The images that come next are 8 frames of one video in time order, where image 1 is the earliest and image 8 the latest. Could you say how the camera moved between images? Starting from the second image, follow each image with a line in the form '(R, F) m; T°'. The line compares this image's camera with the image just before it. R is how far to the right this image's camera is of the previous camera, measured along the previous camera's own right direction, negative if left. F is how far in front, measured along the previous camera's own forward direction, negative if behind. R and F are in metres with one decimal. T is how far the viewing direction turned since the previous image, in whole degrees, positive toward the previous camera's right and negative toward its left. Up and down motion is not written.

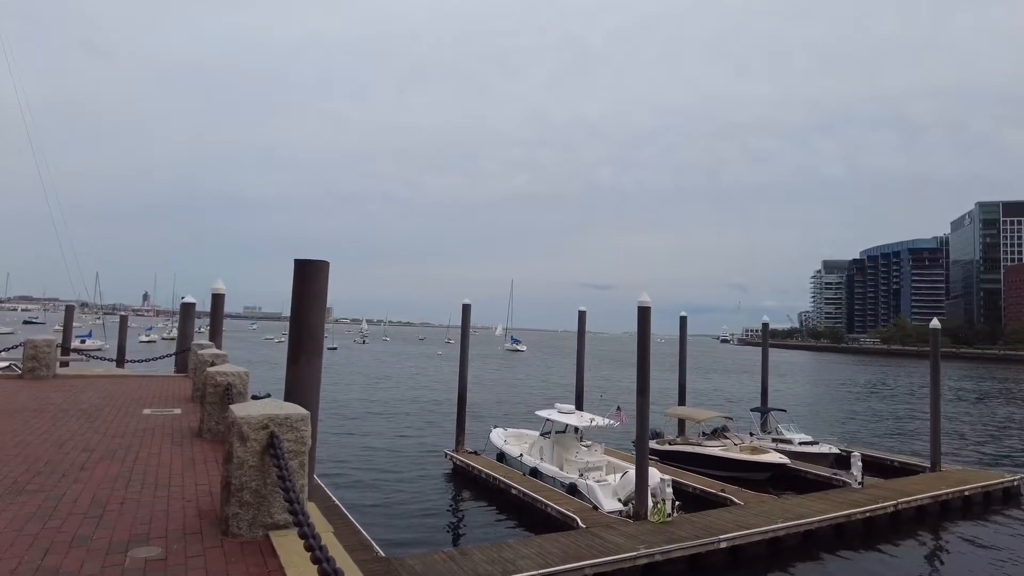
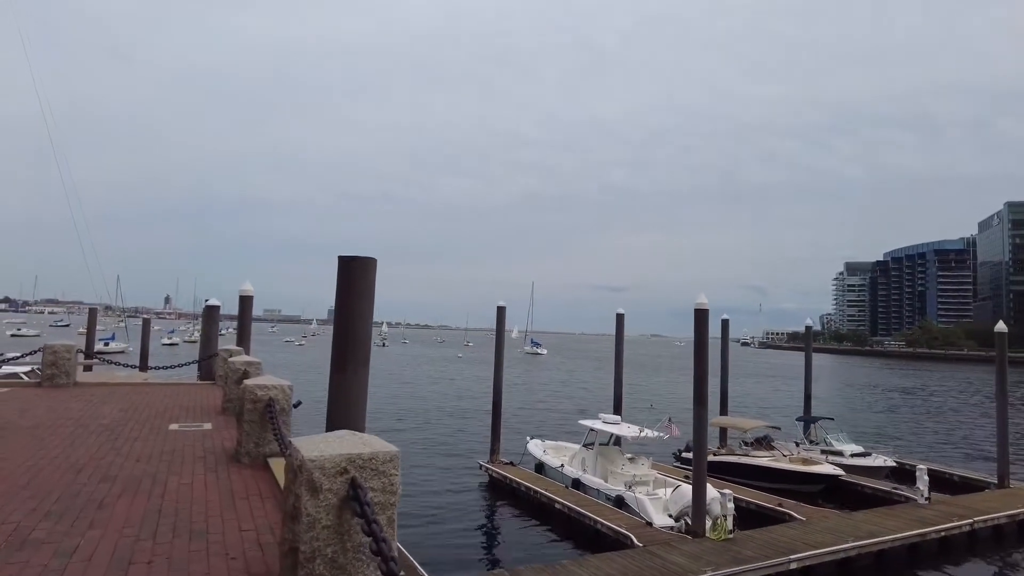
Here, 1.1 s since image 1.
(-0.6, +0.9) m; -1°
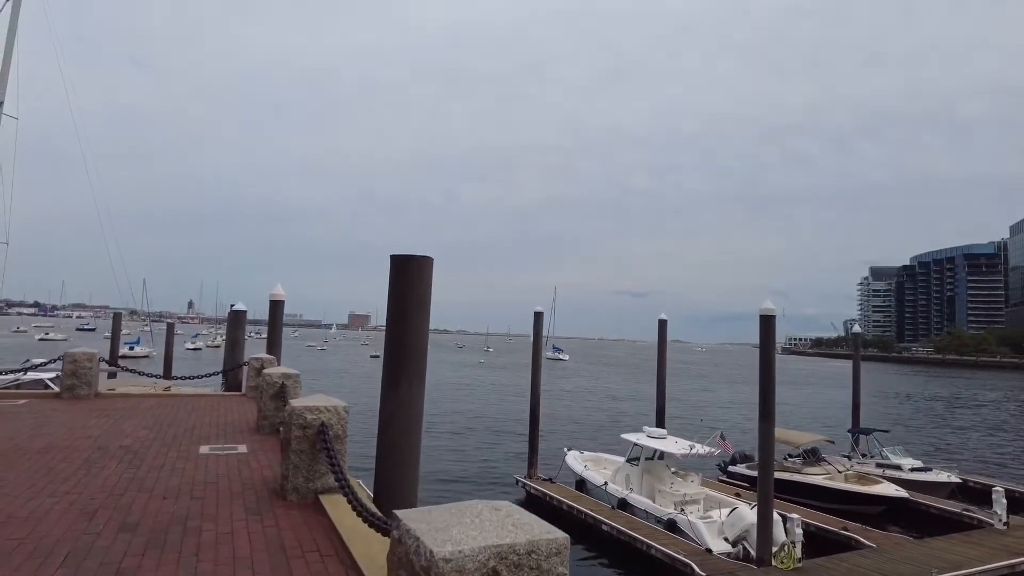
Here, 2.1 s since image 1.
(-0.5, +0.9) m; -2°
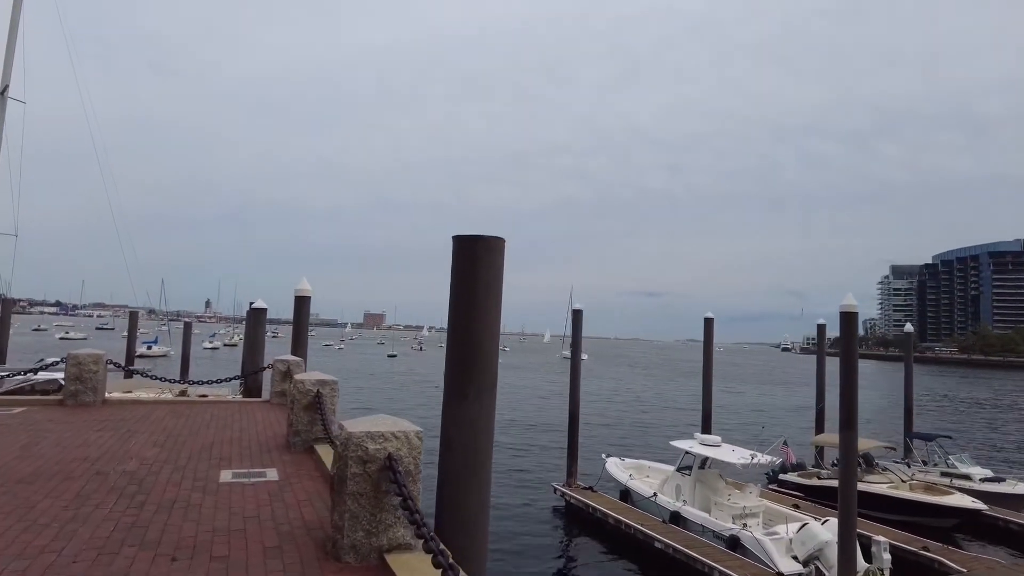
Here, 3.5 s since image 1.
(-0.6, +1.1) m; -1°
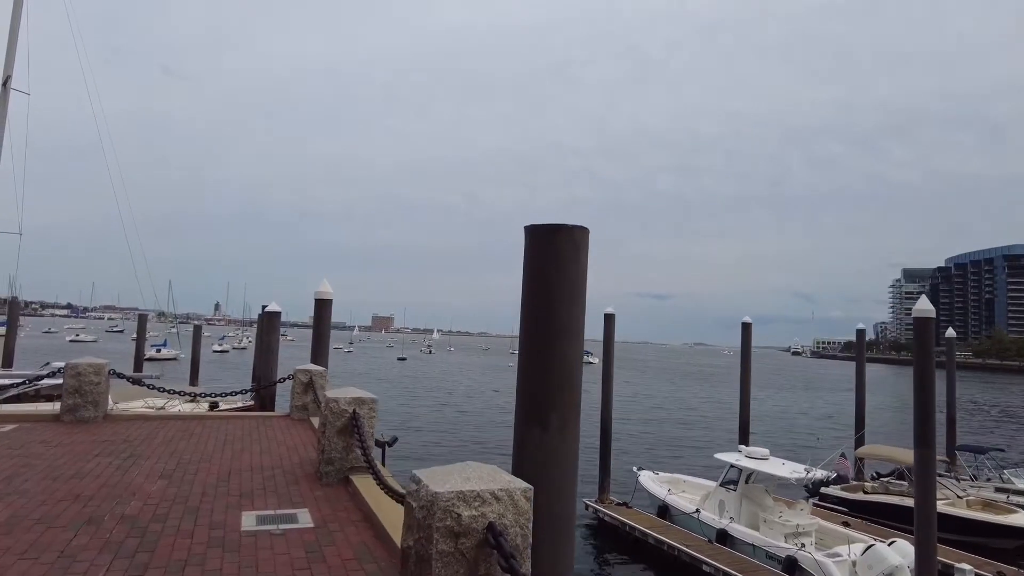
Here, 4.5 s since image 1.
(-0.5, +0.9) m; -1°
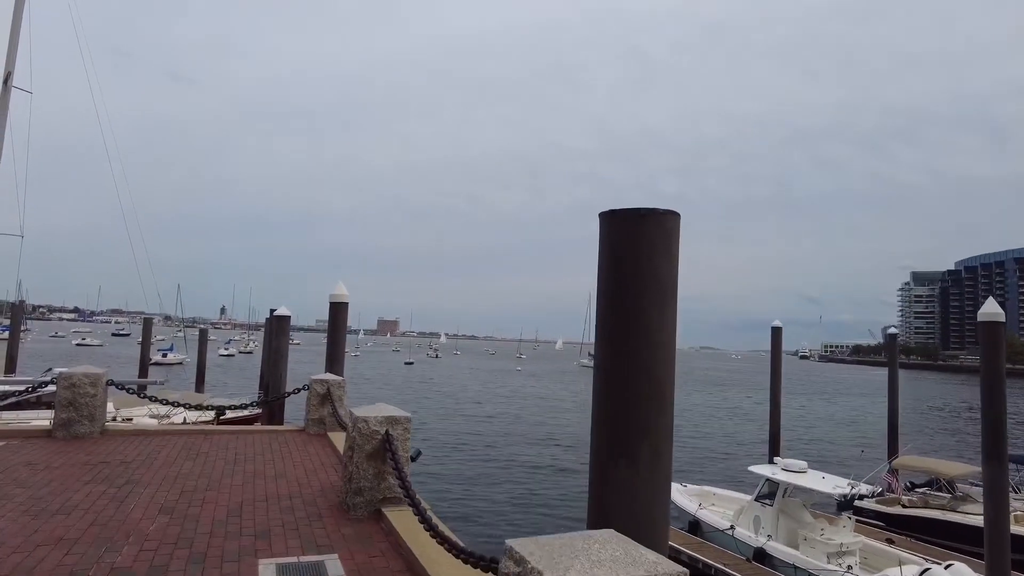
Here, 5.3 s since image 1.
(-0.3, +0.7) m; 0°
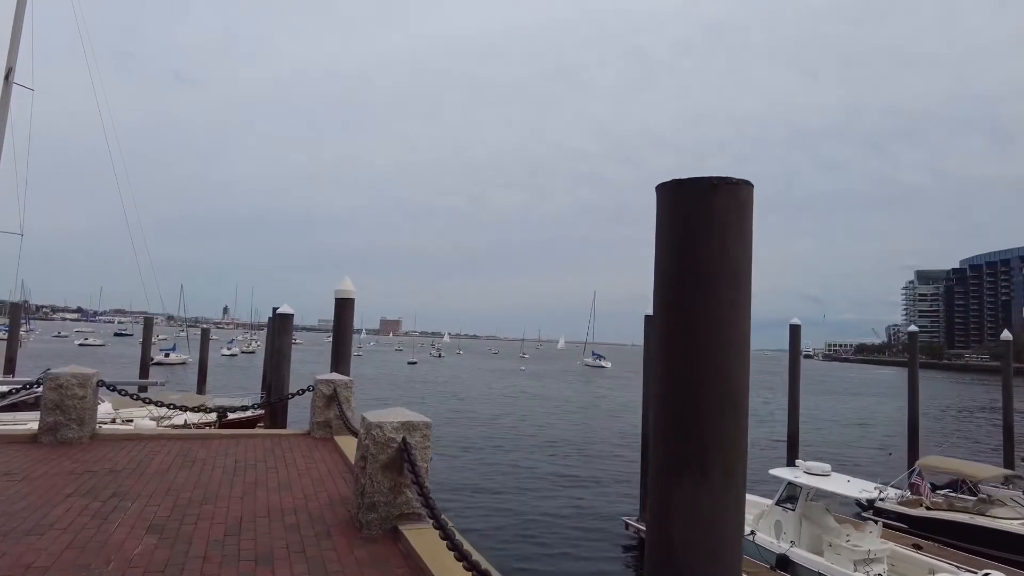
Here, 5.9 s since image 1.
(-0.2, +0.5) m; 0°
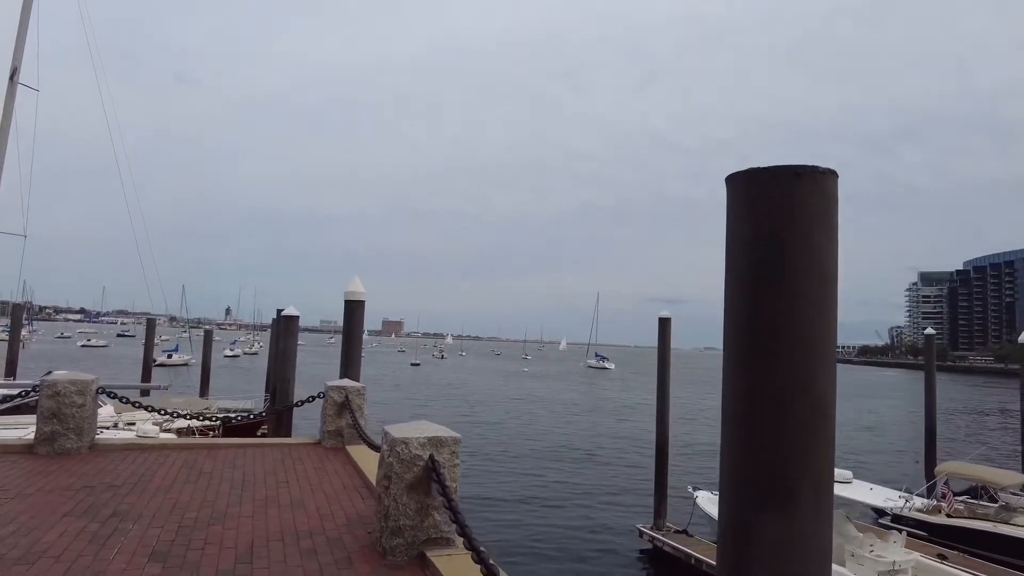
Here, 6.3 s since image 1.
(-0.2, +0.3) m; 0°
